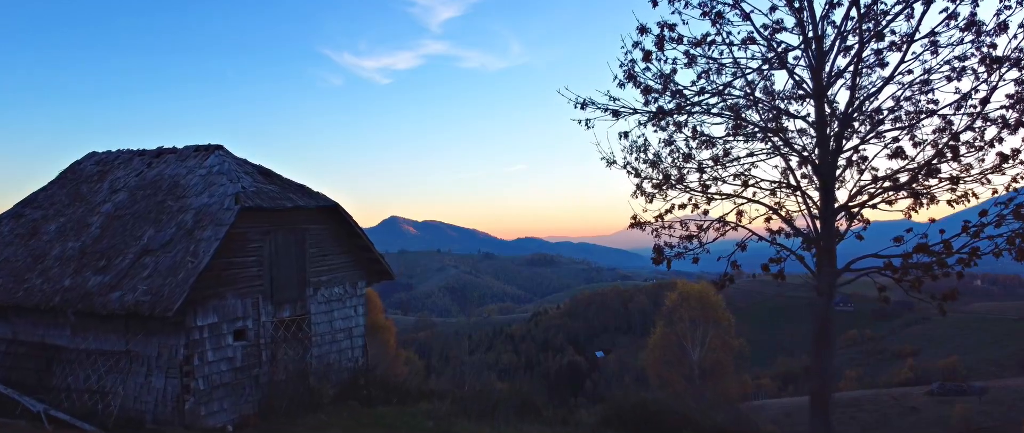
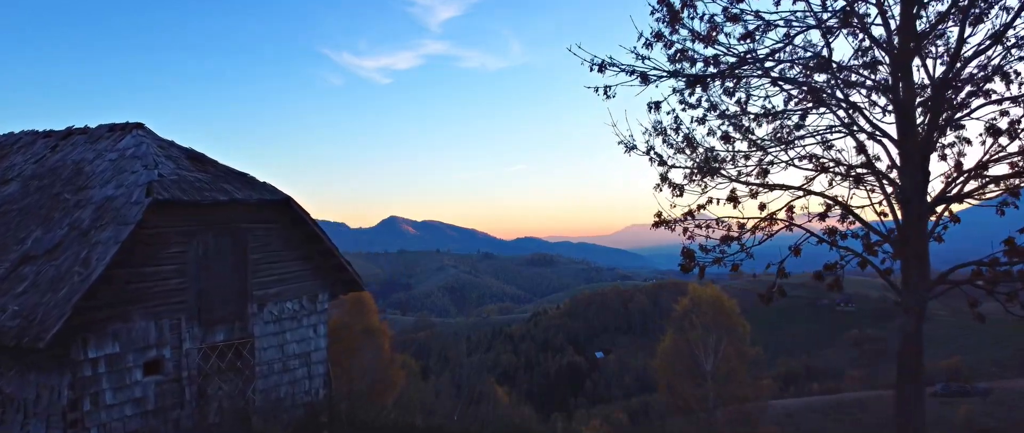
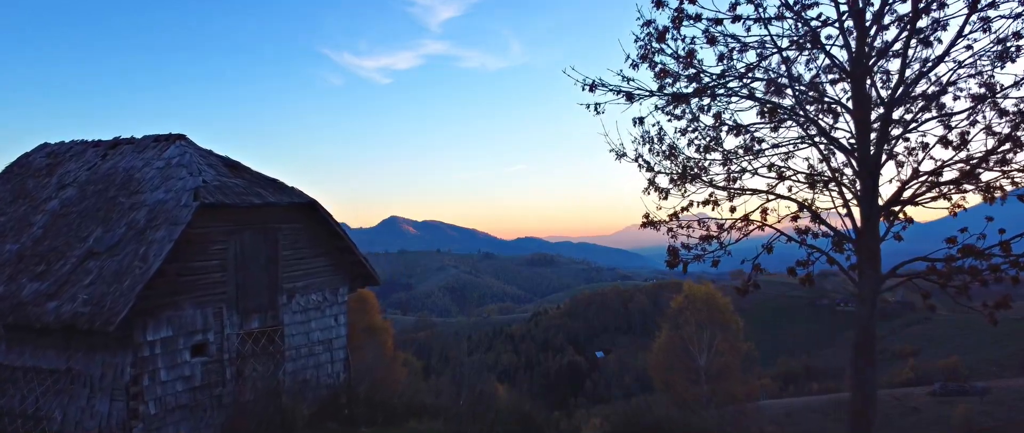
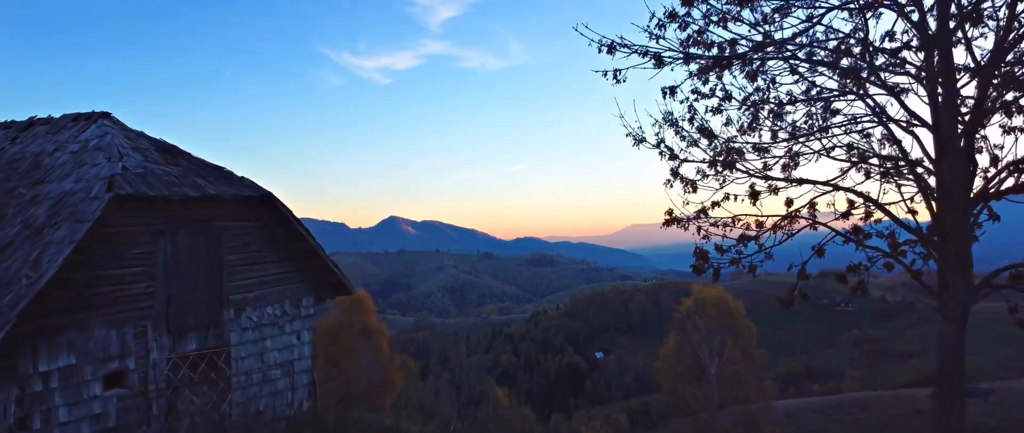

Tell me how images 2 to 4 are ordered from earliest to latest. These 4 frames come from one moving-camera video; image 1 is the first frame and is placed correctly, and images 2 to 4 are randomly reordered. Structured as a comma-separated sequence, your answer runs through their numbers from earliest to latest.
3, 2, 4
